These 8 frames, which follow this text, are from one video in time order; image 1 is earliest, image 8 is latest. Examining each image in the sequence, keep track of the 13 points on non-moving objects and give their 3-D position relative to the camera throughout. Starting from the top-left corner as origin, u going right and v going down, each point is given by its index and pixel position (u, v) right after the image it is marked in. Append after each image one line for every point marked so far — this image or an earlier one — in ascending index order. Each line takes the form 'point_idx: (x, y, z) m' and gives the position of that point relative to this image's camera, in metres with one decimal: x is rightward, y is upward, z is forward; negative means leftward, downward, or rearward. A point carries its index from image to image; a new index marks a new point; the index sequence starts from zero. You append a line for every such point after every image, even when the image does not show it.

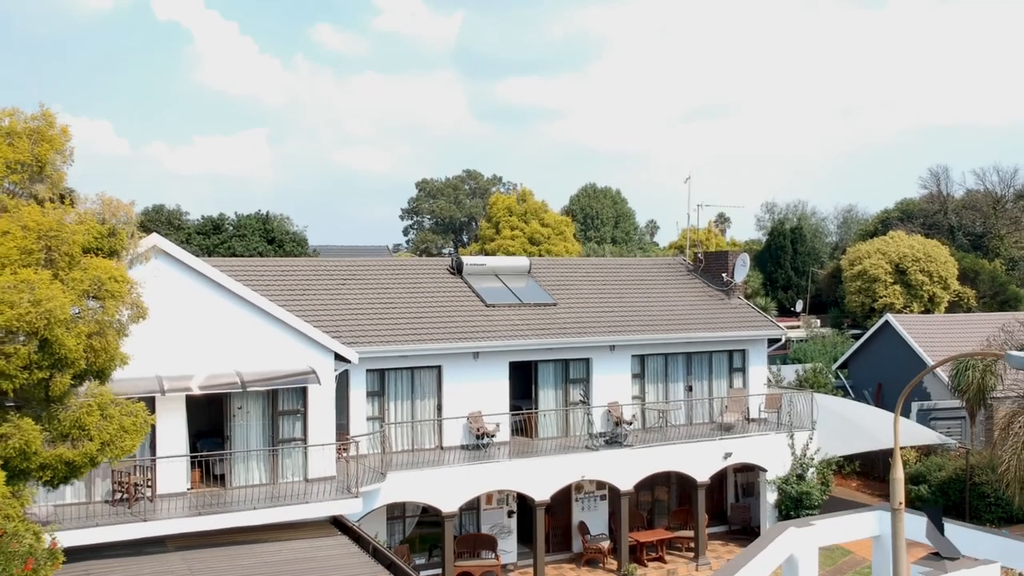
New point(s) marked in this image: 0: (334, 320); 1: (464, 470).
0: (-3.3, -0.6, +18.8) m
1: (-0.9, -3.2, +18.0) m
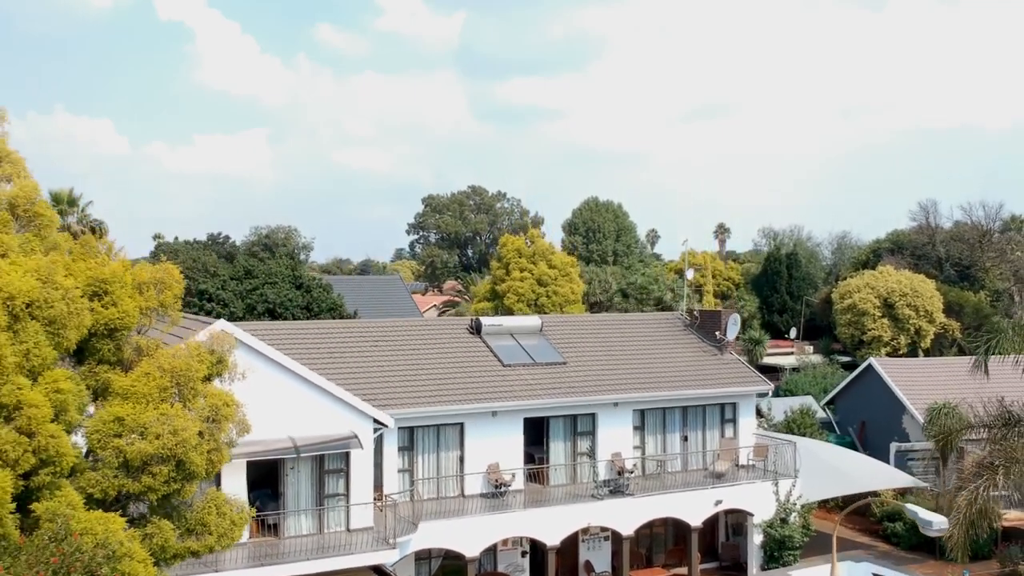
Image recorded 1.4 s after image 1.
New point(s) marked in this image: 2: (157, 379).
0: (-3.0, -2.0, +21.1) m
1: (-0.6, -4.7, +20.4) m
2: (-3.8, -1.0, +10.9) m
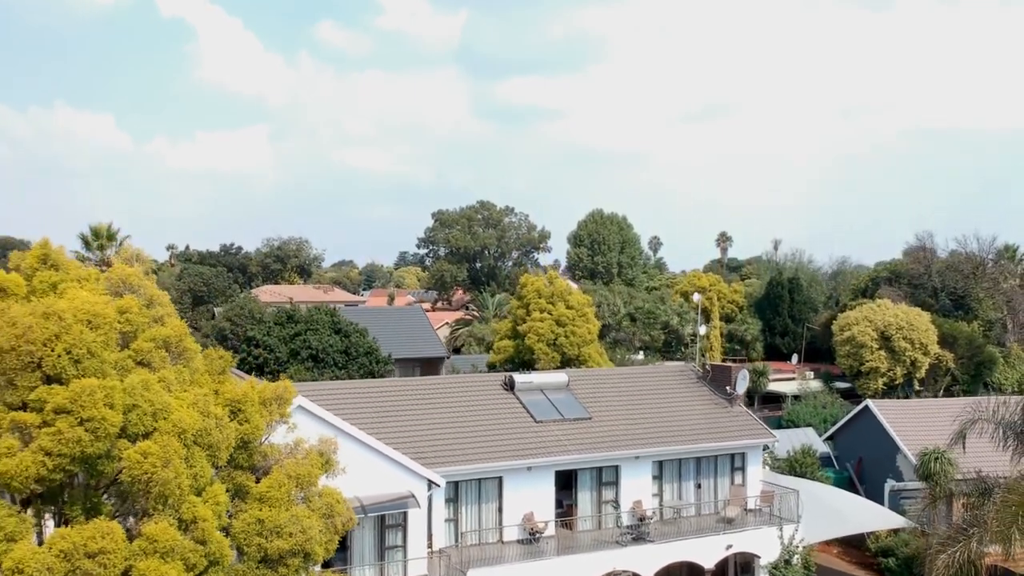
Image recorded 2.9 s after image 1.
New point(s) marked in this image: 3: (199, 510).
0: (-2.2, -3.6, +23.7) m
1: (+0.2, -6.3, +23.0) m
2: (-3.0, -2.6, +13.5) m
3: (-3.7, -2.6, +12.0) m
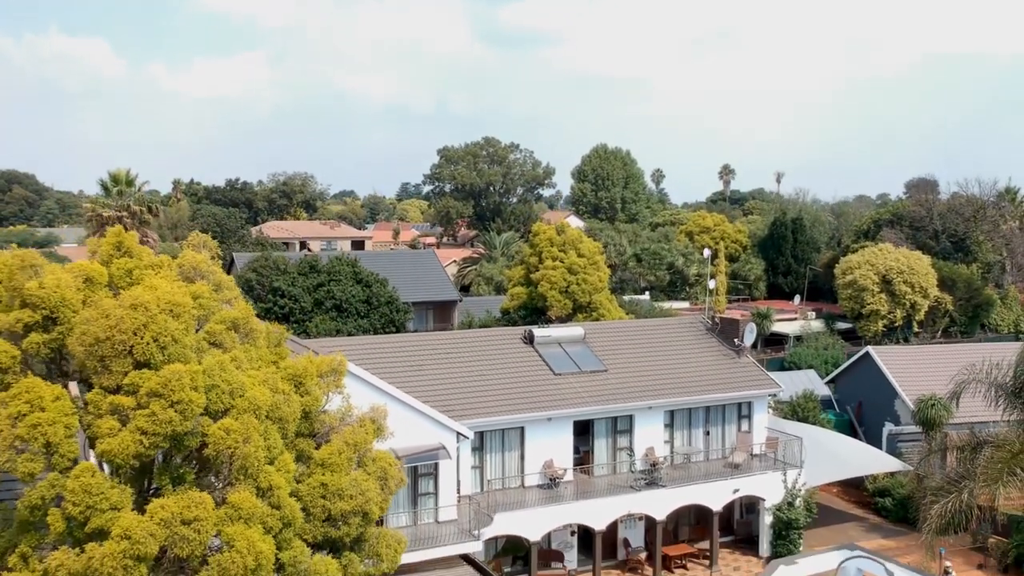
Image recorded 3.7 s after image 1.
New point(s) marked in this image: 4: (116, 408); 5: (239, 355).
0: (-1.6, -2.7, +25.2) m
1: (+0.8, -5.4, +24.7) m
2: (-2.5, -2.4, +15.0) m
3: (-3.2, -2.5, +13.5) m
4: (-4.9, -1.5, +12.6) m
5: (-3.9, -1.0, +14.5) m
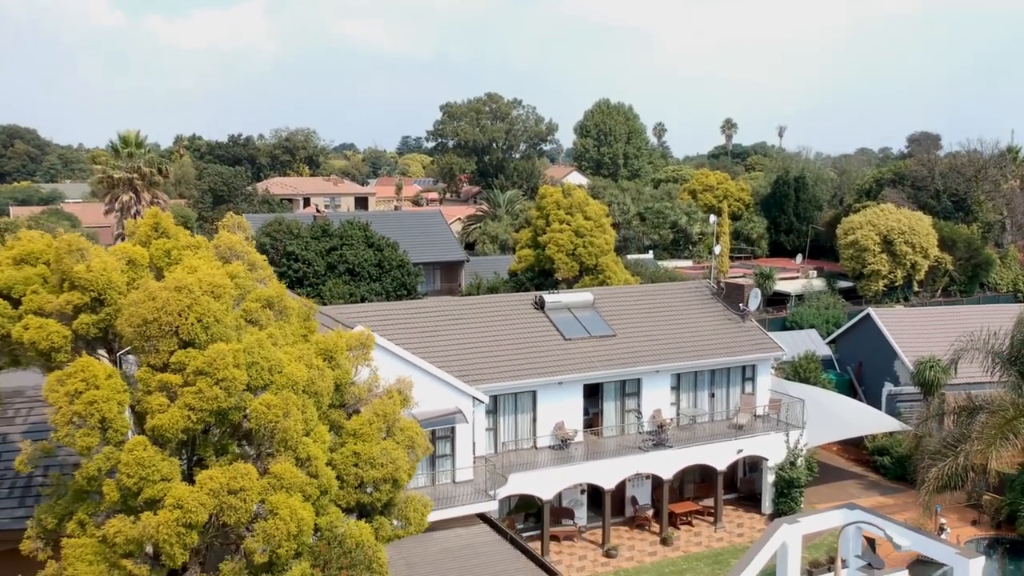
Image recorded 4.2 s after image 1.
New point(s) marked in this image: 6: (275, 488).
0: (-1.3, -1.9, +26.1) m
1: (+1.1, -4.6, +25.7) m
2: (-2.2, -2.1, +15.8) m
3: (-2.8, -2.3, +14.3) m
4: (-4.6, -1.3, +13.5) m
5: (-3.6, -0.7, +15.3) m
6: (-3.2, -2.7, +13.7) m
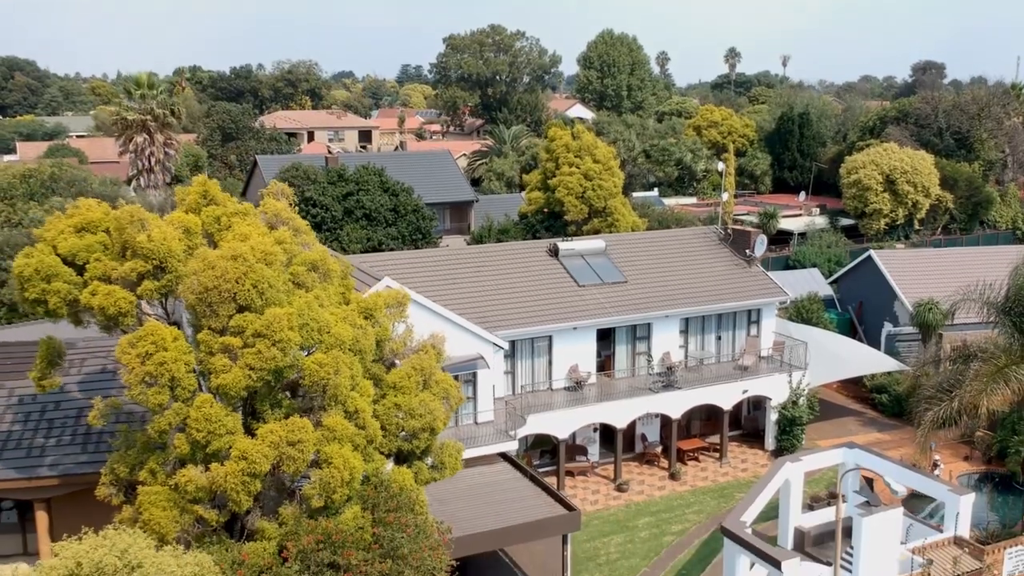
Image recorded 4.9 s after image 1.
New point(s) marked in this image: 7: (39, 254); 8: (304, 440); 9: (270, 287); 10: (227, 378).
0: (-0.8, -0.6, +27.3) m
1: (+1.6, -3.3, +27.1) m
2: (-1.7, -1.5, +17.1) m
3: (-2.4, -1.8, +15.6) m
4: (-4.1, -0.8, +14.7) m
5: (-3.1, -0.1, +16.5) m
6: (-2.7, -2.2, +15.0) m
7: (-7.2, +0.5, +15.3) m
8: (-3.0, -2.2, +14.6) m
9: (-3.6, 0.0, +15.2) m
10: (-4.1, -1.3, +14.4) m
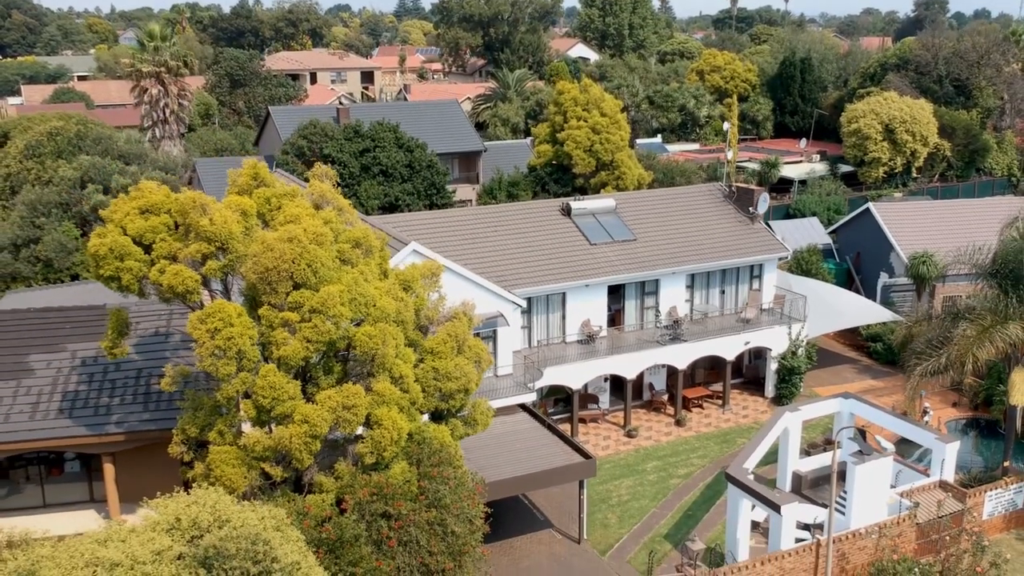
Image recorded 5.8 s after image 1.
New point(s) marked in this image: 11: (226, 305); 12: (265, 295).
0: (-0.4, +0.6, +28.9) m
1: (+2.0, -2.2, +28.9) m
2: (-1.2, -1.0, +18.8) m
3: (-1.9, -1.4, +17.3) m
4: (-3.6, -0.5, +16.3) m
5: (-2.6, +0.3, +18.0) m
6: (-2.2, -1.9, +16.7) m
7: (-6.7, +0.9, +16.9) m
8: (-2.5, -1.9, +16.4) m
9: (-3.1, +0.4, +16.8) m
10: (-3.6, -1.0, +16.1) m
11: (-4.6, -0.3, +16.2) m
12: (-4.0, -0.1, +16.5) m
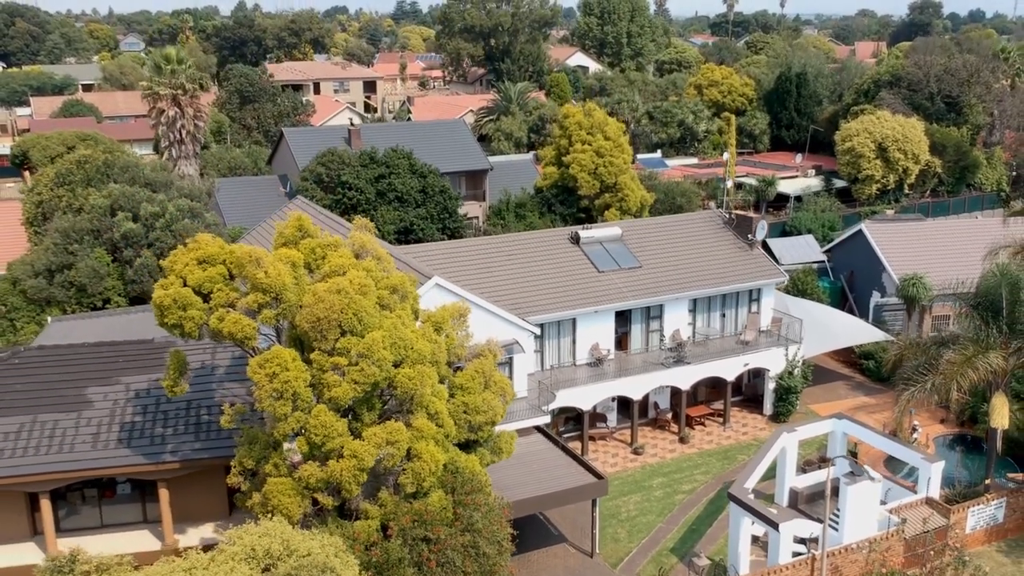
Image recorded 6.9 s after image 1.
0: (0.0, -0.2, +30.8) m
1: (+2.5, -3.0, +30.8) m
2: (-0.7, -1.8, +20.7) m
3: (-1.4, -2.2, +19.2) m
4: (-3.2, -1.4, +18.2) m
5: (-2.2, -0.5, +19.9) m
6: (-1.8, -2.8, +18.6) m
7: (-6.2, 0.0, +18.7) m
8: (-2.0, -2.7, +18.2) m
9: (-2.7, -0.5, +18.7) m
10: (-3.1, -1.8, +17.9) m
11: (-4.1, -1.1, +18.0) m
12: (-3.6, -1.0, +18.3) m
